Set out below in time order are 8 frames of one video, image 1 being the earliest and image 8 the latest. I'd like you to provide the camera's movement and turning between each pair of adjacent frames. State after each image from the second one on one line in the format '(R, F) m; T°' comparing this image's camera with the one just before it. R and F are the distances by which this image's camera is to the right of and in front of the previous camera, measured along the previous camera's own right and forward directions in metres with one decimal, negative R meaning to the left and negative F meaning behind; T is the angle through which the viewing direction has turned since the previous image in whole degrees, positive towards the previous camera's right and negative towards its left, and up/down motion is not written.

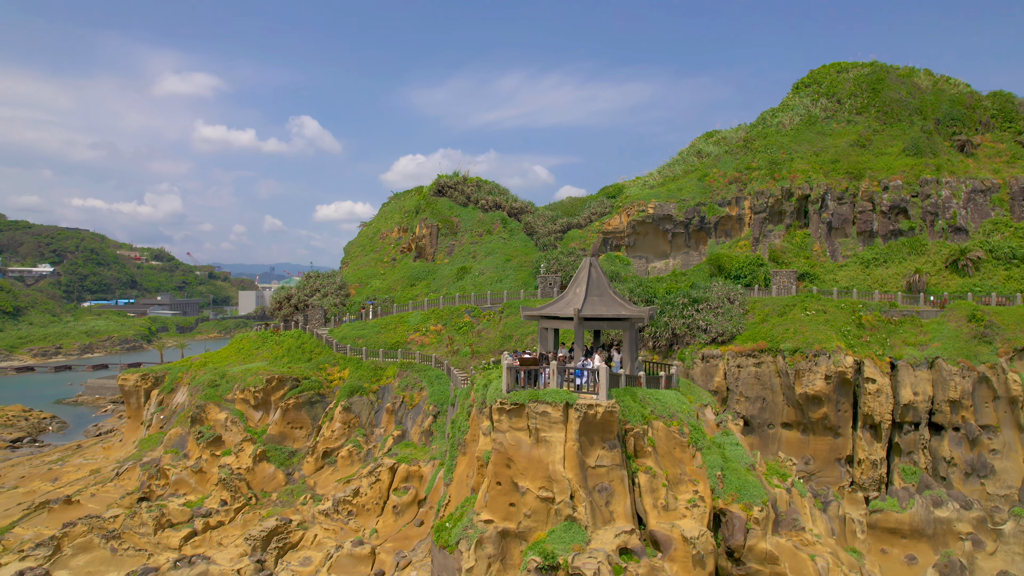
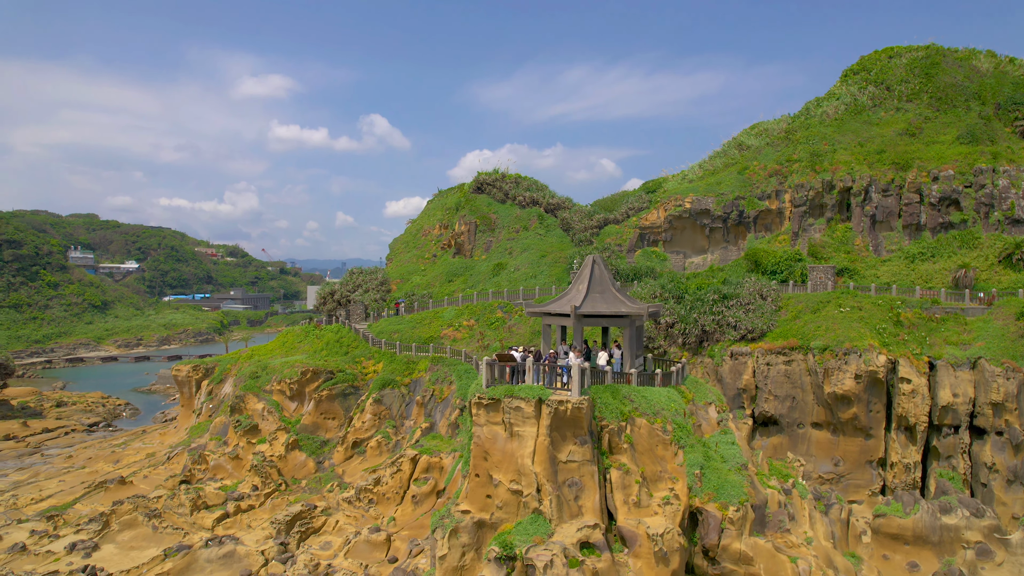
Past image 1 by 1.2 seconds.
(+1.6, -0.2) m; -6°
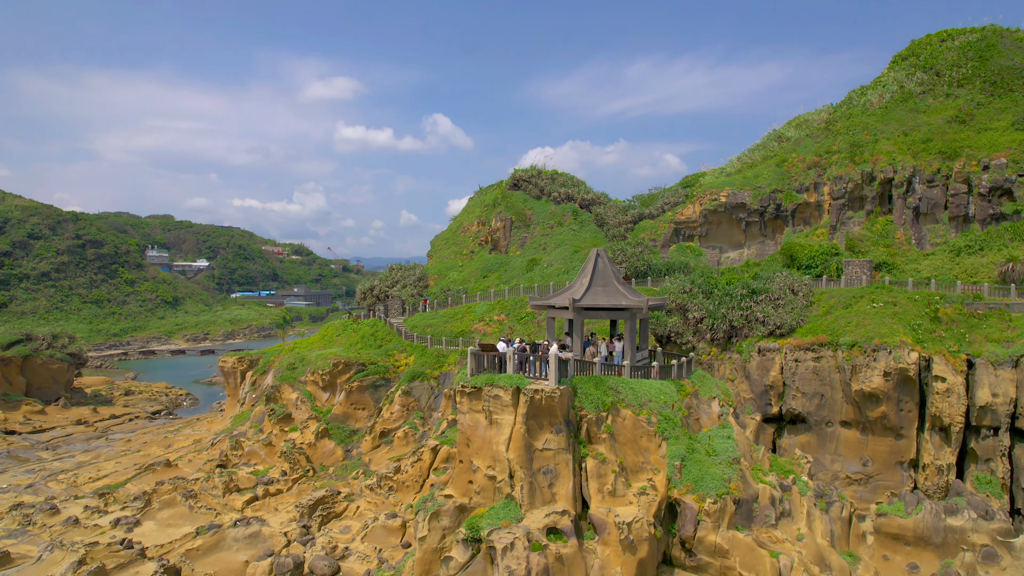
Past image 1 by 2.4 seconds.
(+1.5, -0.2) m; -5°
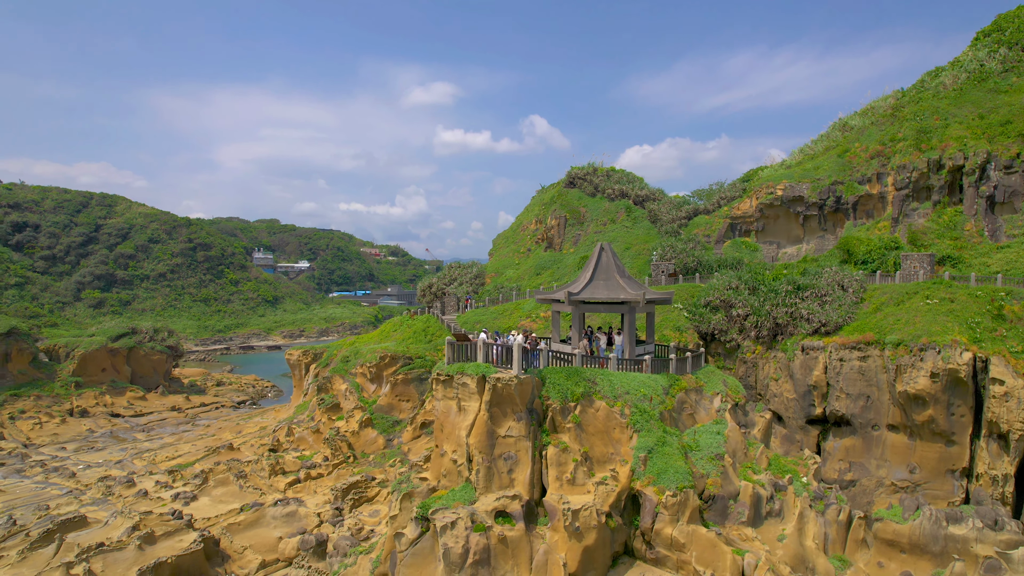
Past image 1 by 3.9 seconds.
(+2.4, -0.2) m; -8°
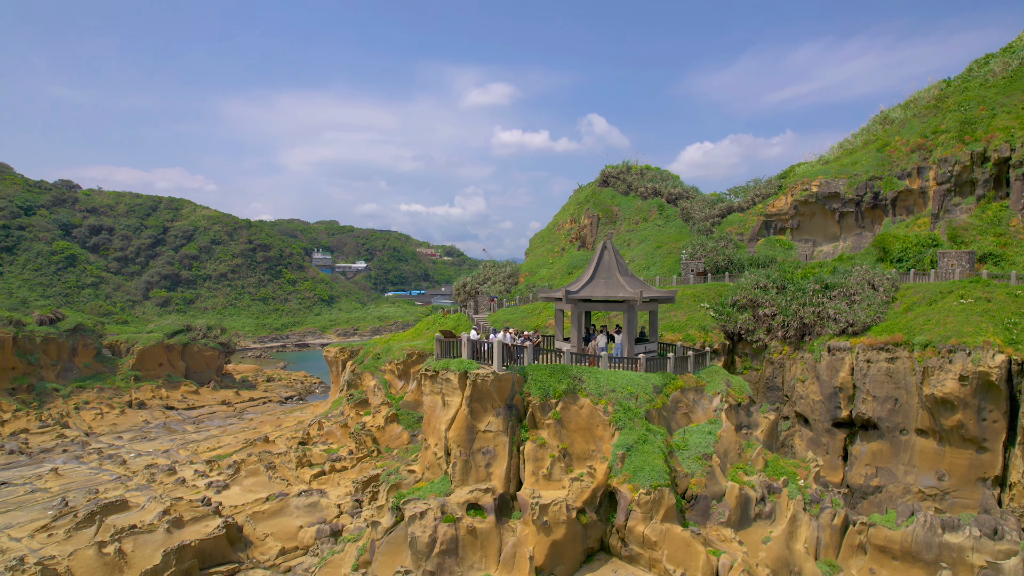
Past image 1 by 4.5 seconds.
(+1.5, -0.1) m; -5°
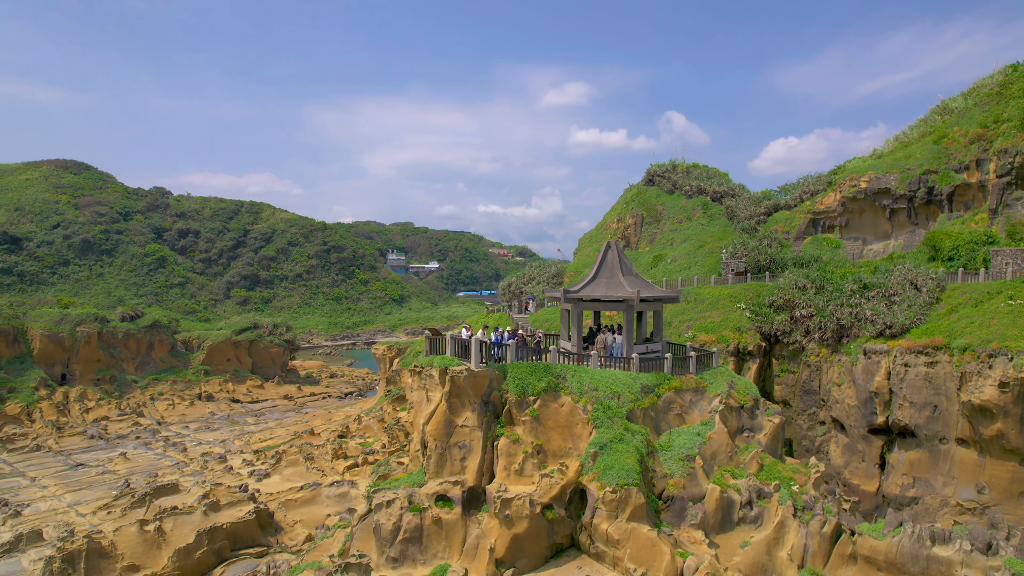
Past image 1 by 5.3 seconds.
(+1.9, -0.2) m; -7°
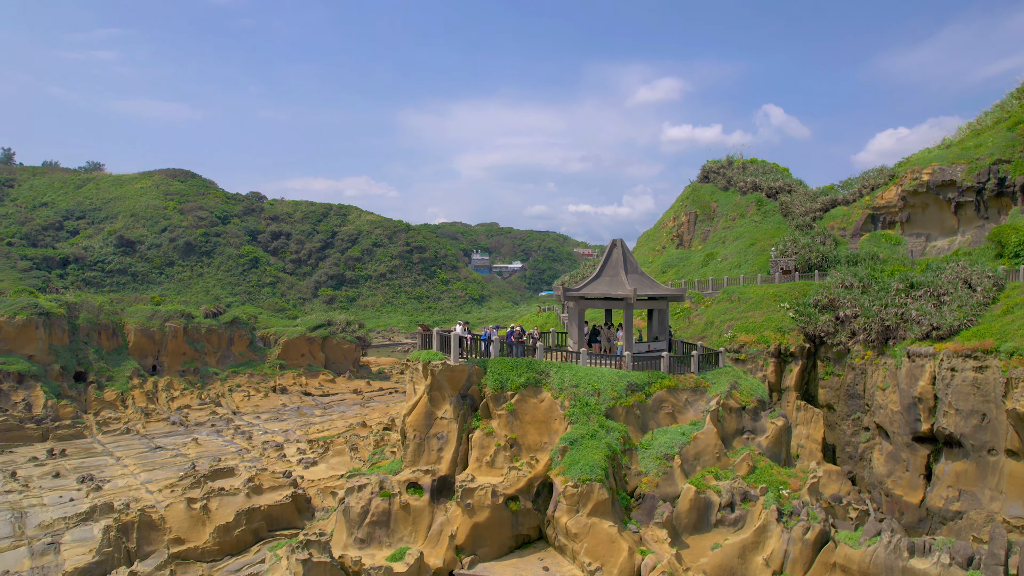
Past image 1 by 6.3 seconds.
(+2.2, -0.2) m; -8°
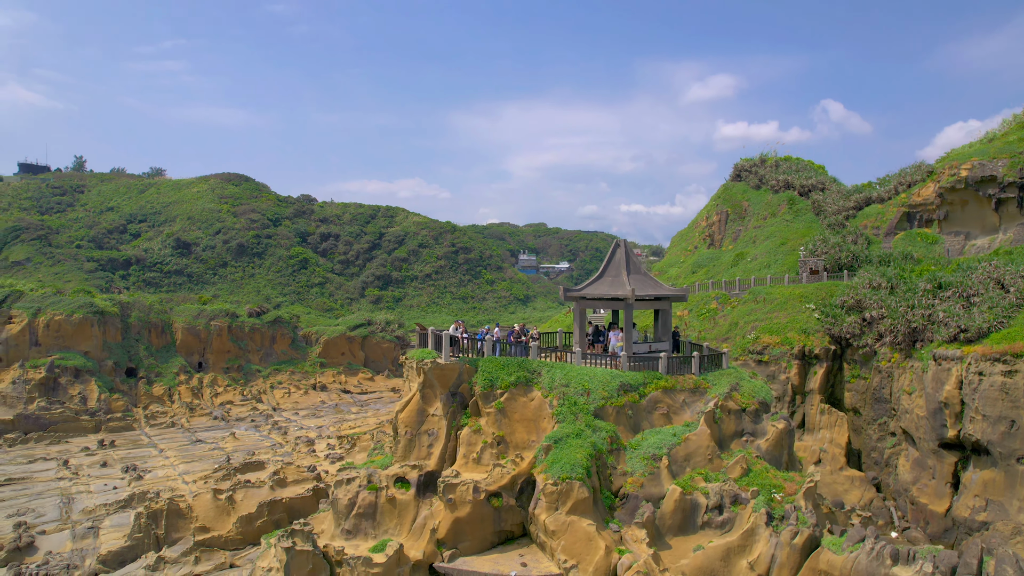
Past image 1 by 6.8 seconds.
(+1.3, -0.1) m; -4°
